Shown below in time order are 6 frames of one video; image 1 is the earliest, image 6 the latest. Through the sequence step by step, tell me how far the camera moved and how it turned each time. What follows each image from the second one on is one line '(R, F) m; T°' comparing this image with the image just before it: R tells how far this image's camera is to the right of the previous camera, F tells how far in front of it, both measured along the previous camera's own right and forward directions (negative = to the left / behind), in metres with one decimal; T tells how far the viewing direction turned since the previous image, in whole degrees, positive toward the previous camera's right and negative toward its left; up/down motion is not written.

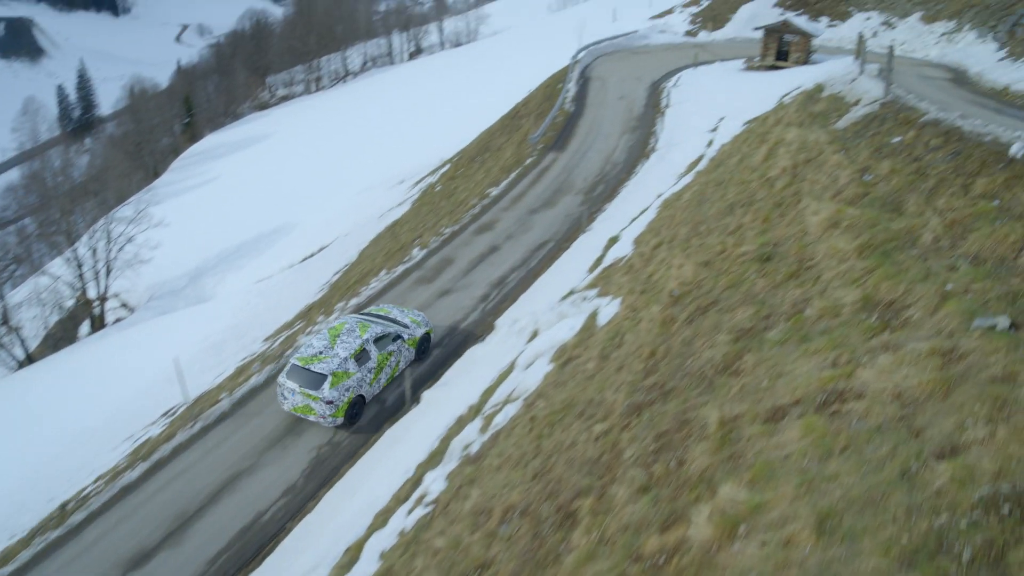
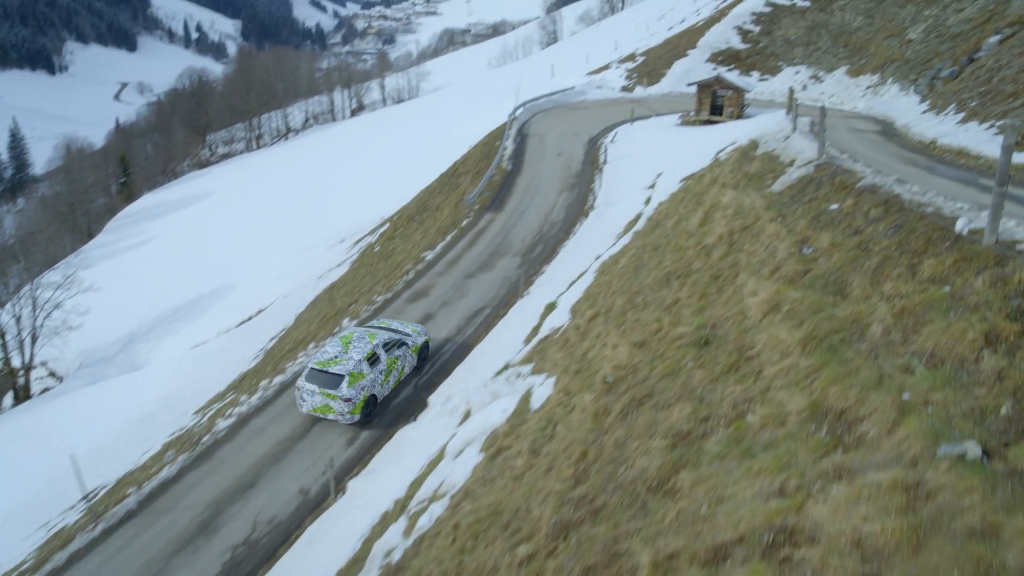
(+0.3, +0.6) m; +4°
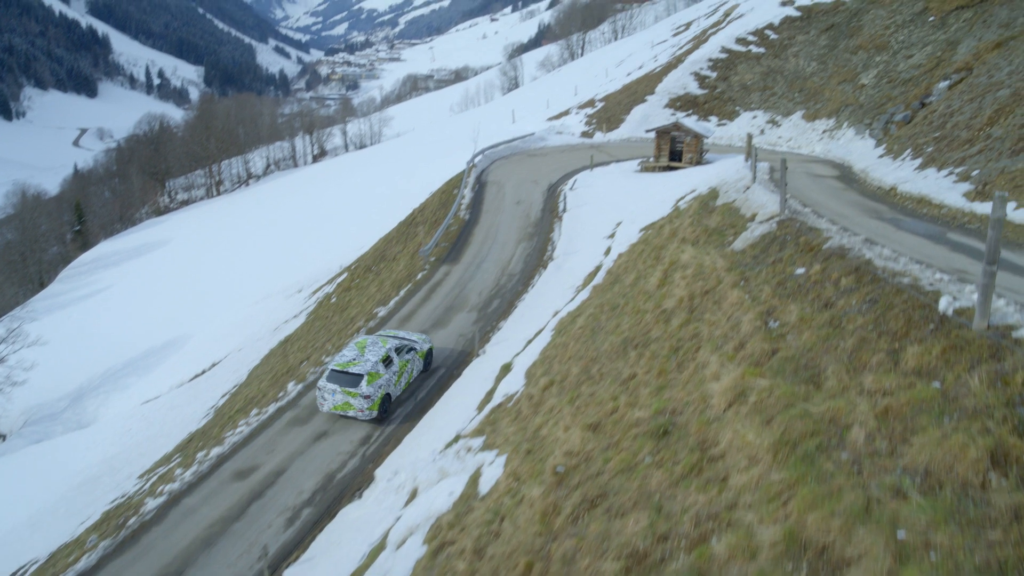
(+0.2, +0.7) m; +2°
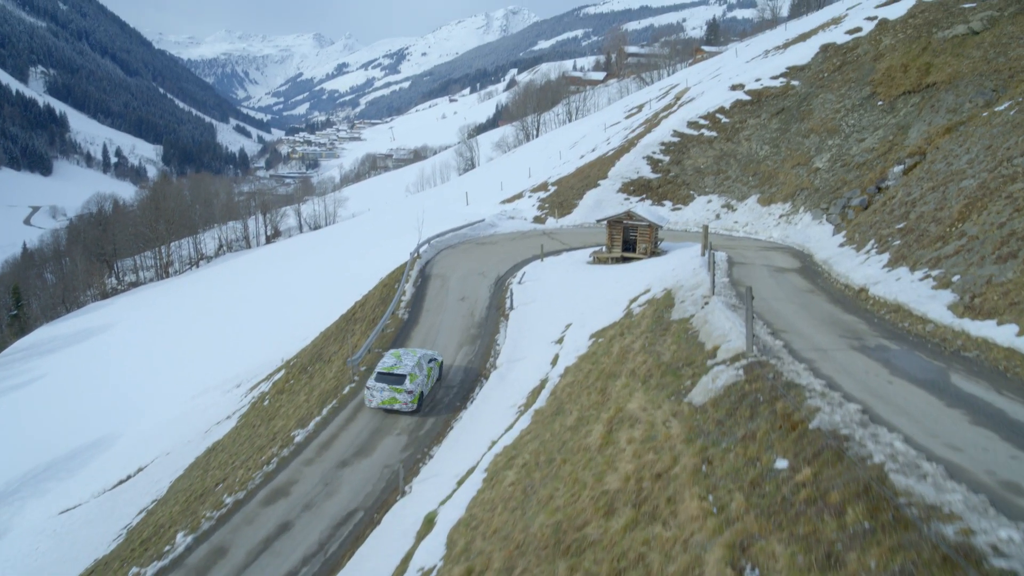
(+0.5, +1.7) m; +3°
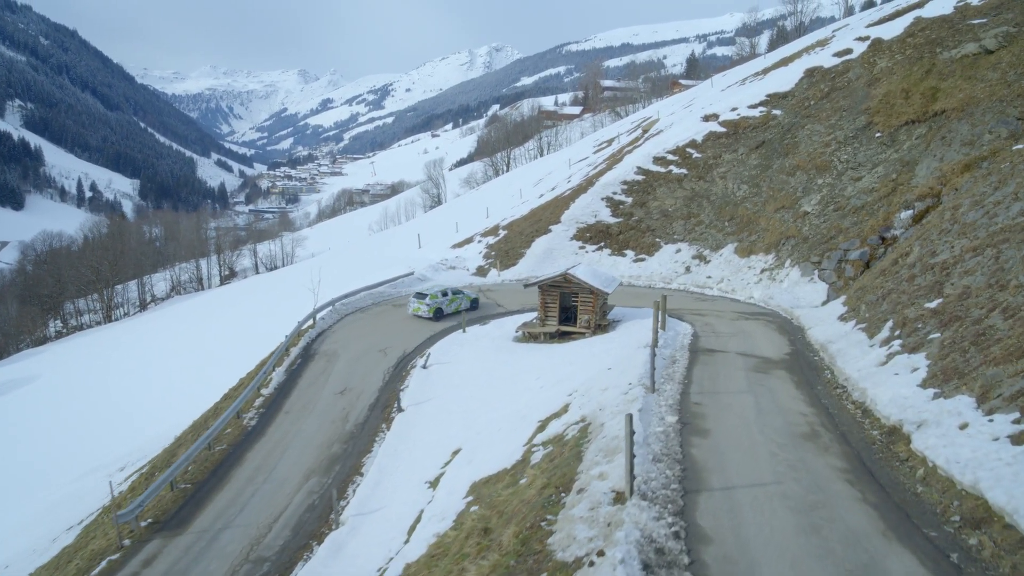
(+2.0, +5.7) m; +1°
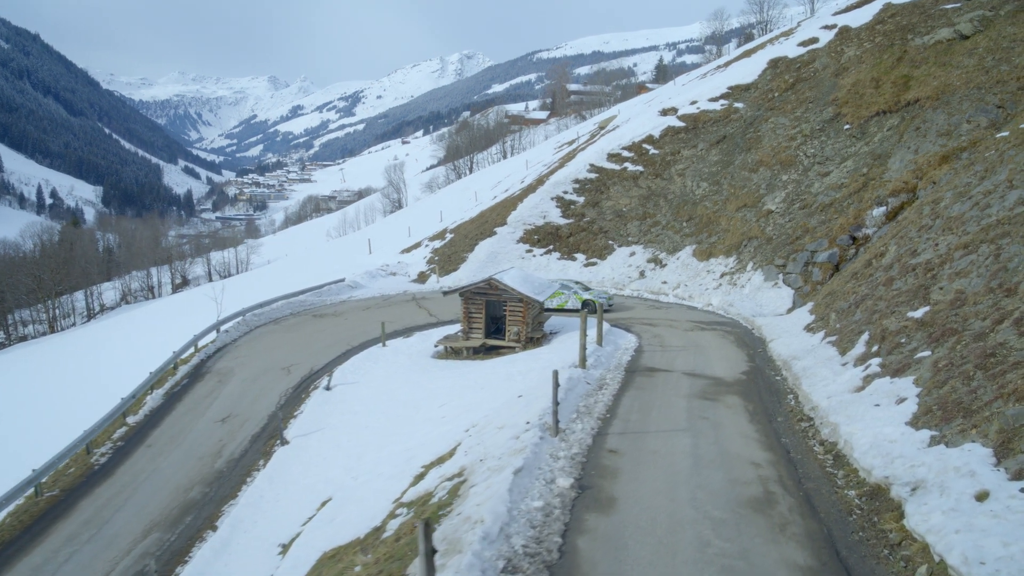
(+1.1, +2.6) m; +2°
